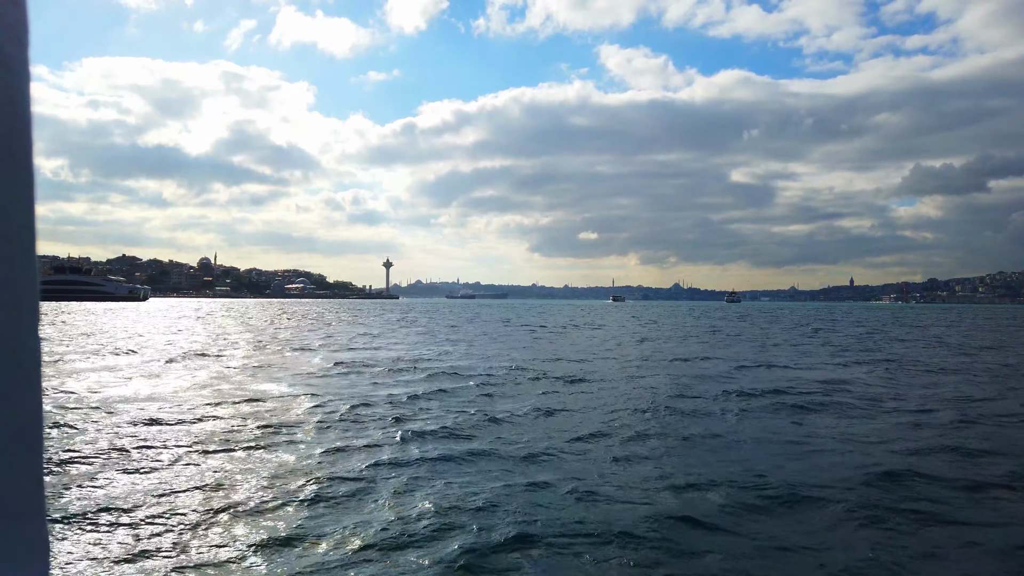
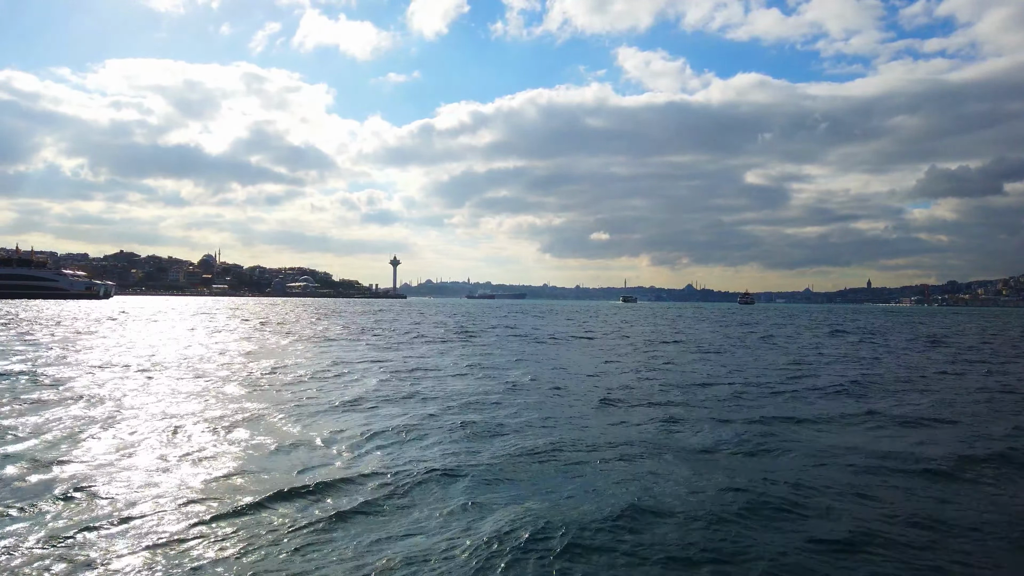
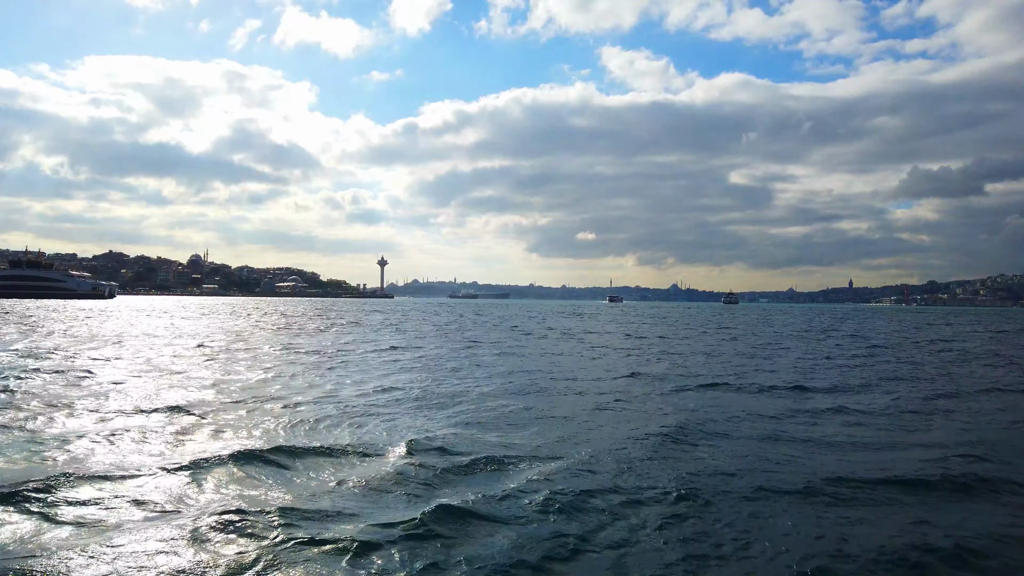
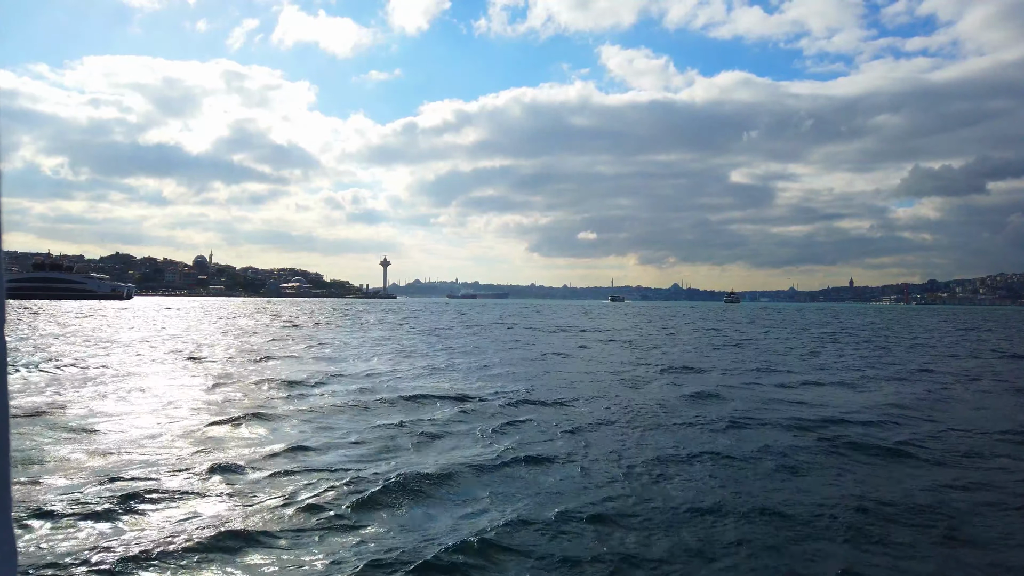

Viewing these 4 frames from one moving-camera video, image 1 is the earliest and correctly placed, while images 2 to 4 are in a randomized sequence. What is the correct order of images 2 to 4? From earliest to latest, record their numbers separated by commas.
4, 3, 2
